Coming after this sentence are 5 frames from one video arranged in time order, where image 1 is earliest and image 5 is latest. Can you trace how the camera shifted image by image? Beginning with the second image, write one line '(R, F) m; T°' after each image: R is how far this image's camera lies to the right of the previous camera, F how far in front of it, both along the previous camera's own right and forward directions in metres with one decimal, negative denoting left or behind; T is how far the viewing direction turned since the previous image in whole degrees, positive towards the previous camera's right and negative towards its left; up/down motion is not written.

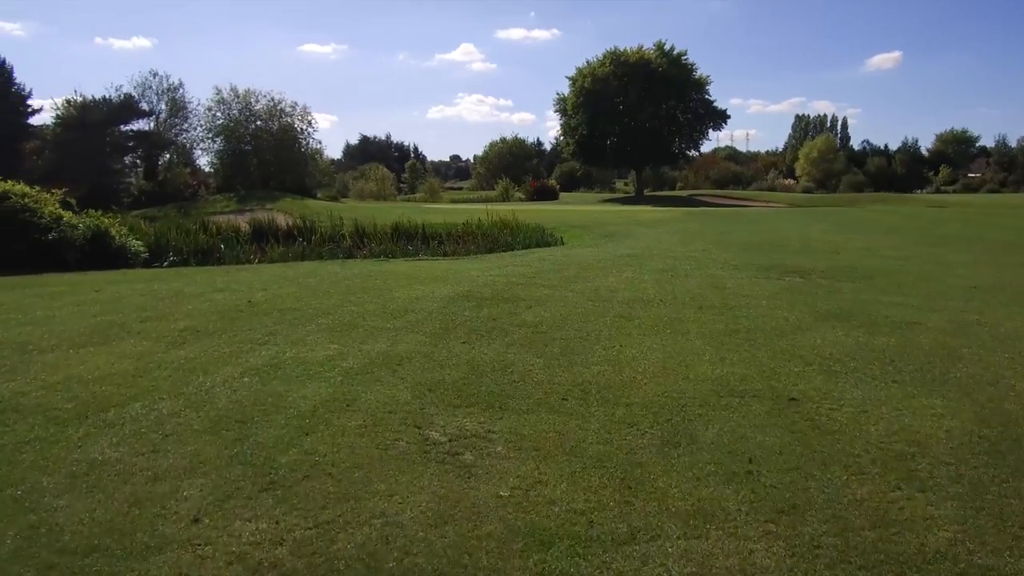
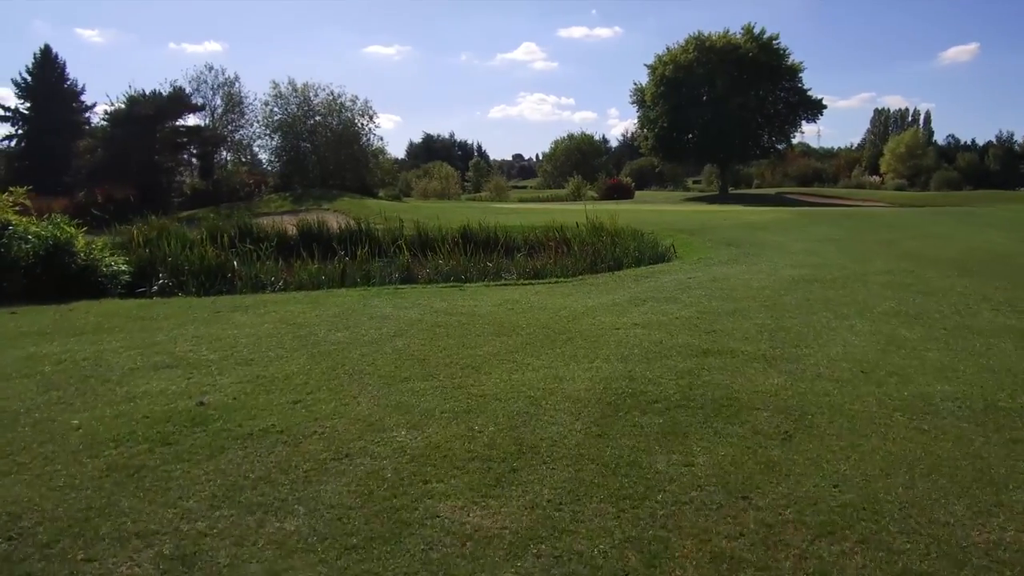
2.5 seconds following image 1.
(-0.8, +4.7) m; -4°
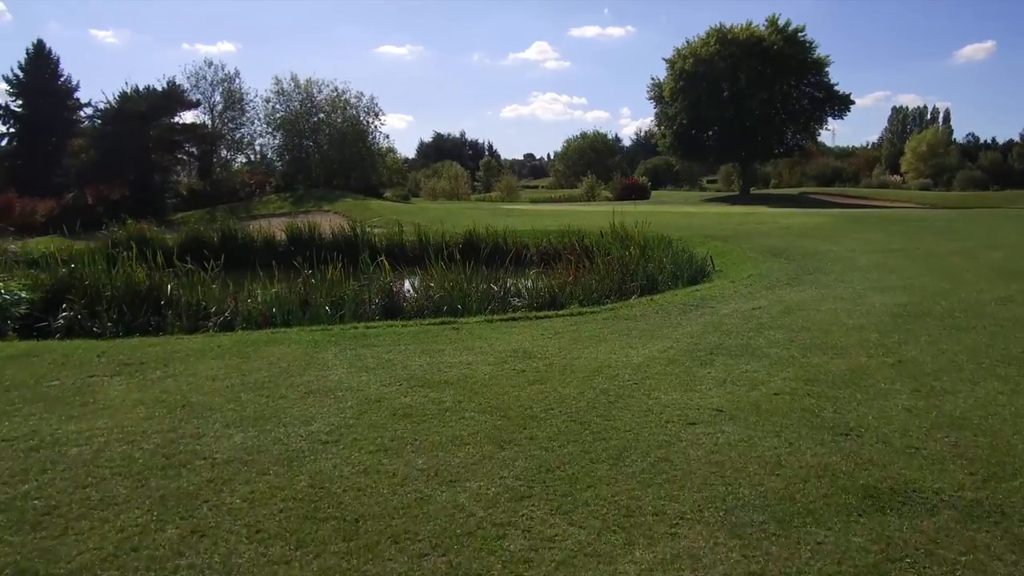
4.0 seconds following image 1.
(0.0, +2.6) m; -1°
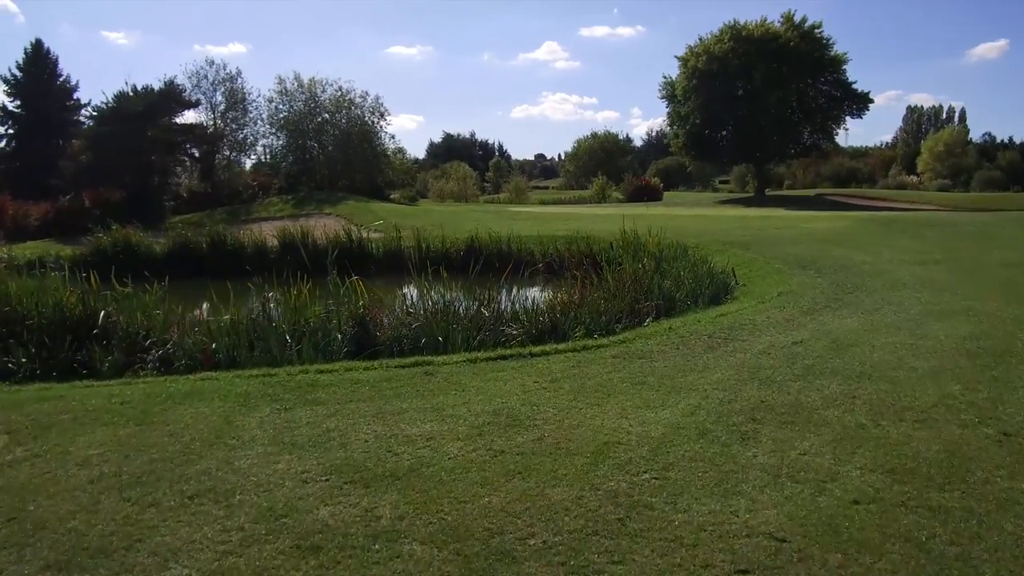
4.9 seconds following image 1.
(+0.2, +1.4) m; -1°
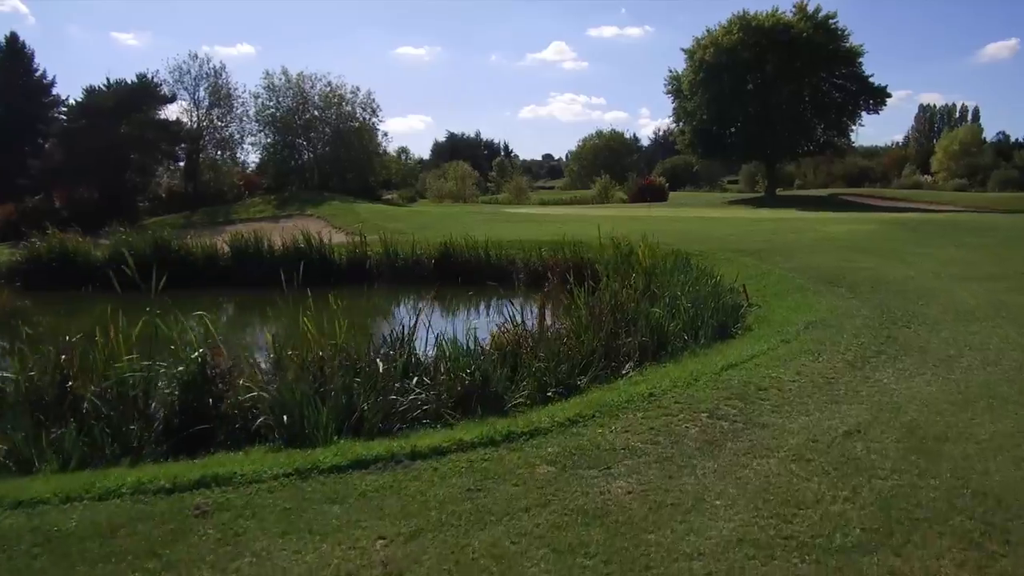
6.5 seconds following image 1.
(+0.7, +2.7) m; -1°
